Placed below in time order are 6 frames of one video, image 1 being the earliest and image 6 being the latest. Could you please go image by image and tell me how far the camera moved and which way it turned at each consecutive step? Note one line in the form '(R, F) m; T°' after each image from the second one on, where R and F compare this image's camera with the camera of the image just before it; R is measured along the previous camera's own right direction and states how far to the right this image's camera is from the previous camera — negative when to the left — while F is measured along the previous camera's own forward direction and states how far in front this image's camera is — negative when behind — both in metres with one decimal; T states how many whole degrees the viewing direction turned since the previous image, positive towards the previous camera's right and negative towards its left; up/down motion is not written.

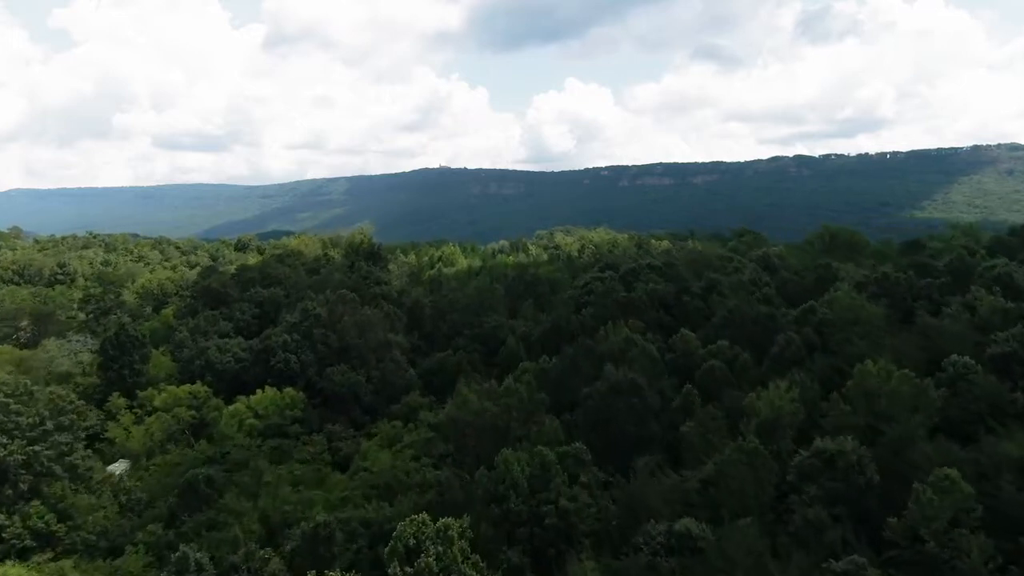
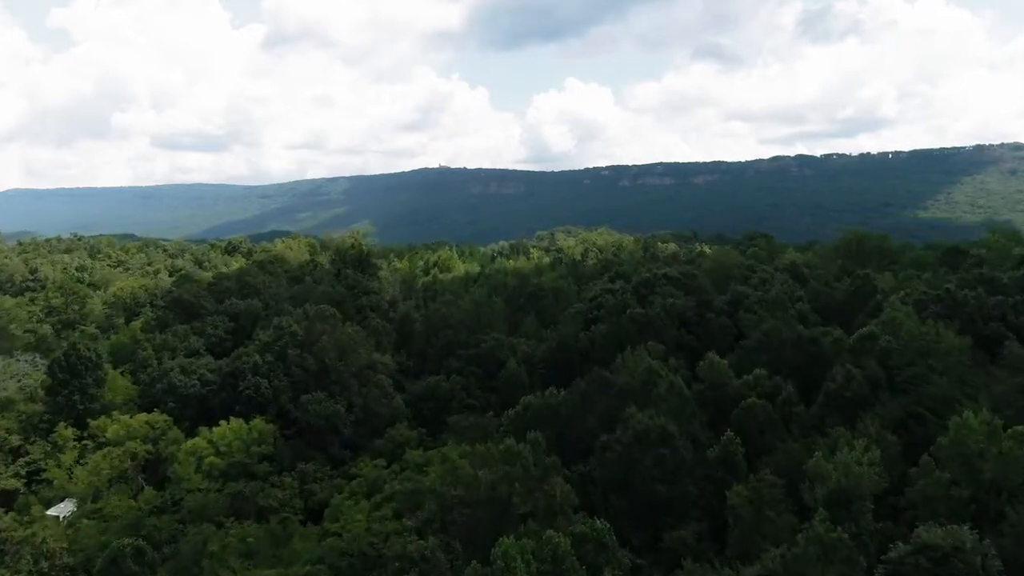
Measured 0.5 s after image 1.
(-0.1, +4.0) m; 0°
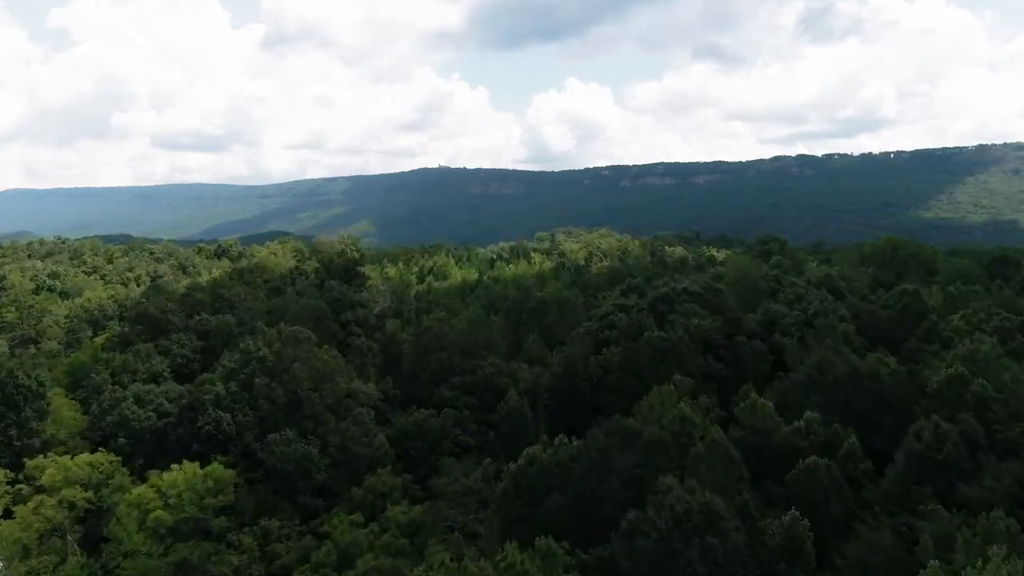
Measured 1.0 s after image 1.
(-0.1, +4.0) m; 0°
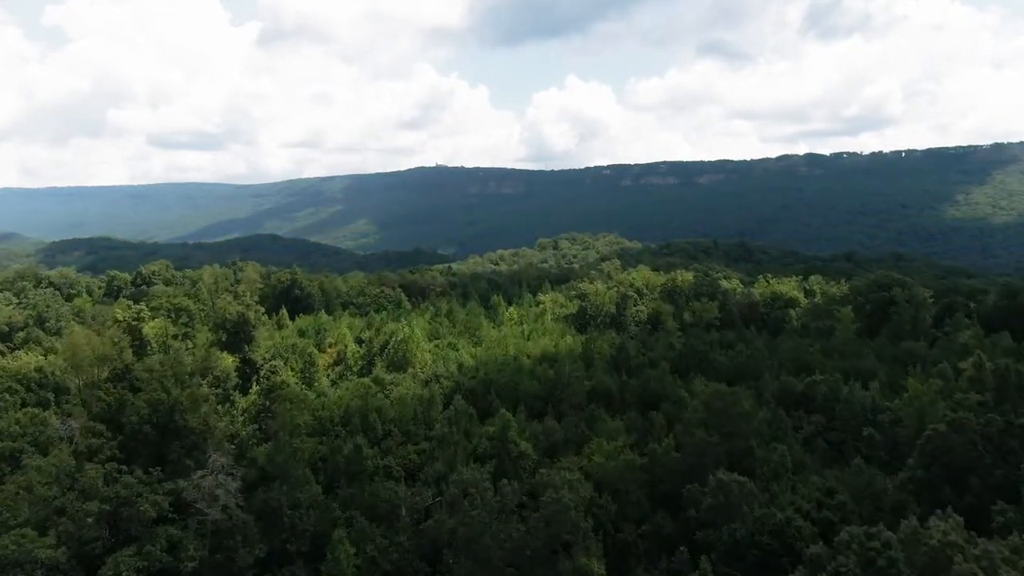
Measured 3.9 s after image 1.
(-0.4, +23.1) m; 0°
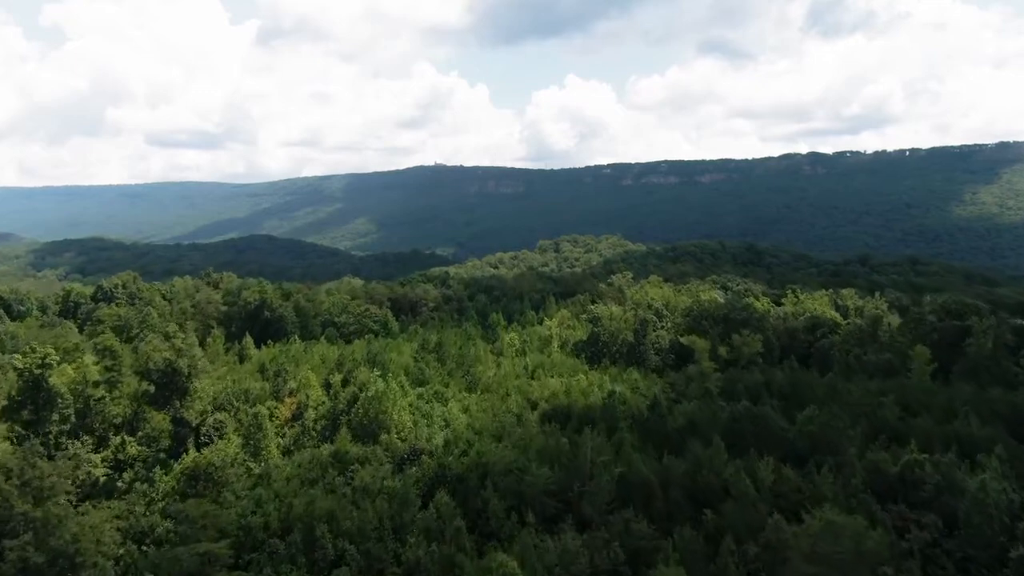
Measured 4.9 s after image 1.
(-0.2, +8.1) m; 0°
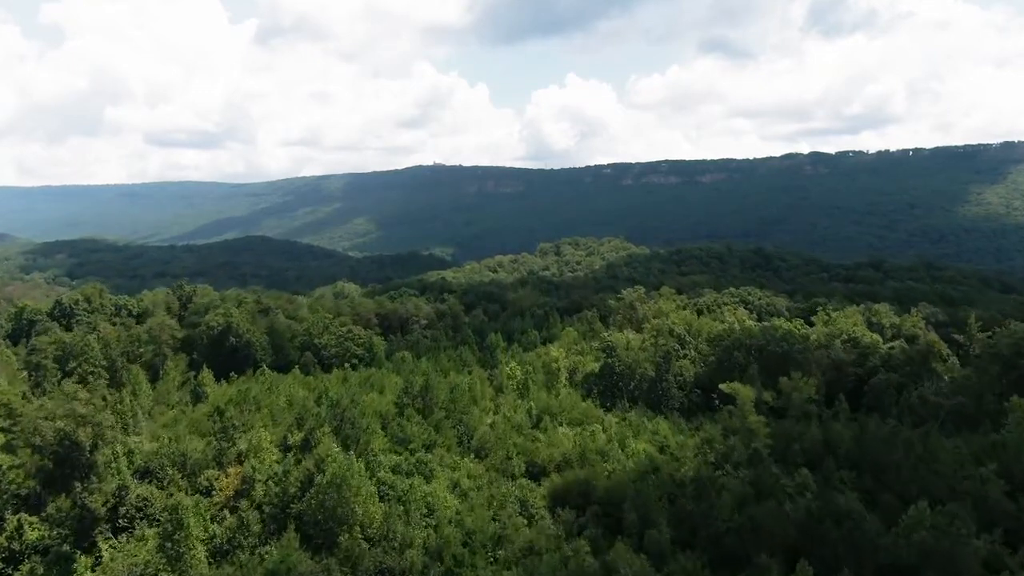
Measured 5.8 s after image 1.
(-0.2, +7.1) m; 0°
